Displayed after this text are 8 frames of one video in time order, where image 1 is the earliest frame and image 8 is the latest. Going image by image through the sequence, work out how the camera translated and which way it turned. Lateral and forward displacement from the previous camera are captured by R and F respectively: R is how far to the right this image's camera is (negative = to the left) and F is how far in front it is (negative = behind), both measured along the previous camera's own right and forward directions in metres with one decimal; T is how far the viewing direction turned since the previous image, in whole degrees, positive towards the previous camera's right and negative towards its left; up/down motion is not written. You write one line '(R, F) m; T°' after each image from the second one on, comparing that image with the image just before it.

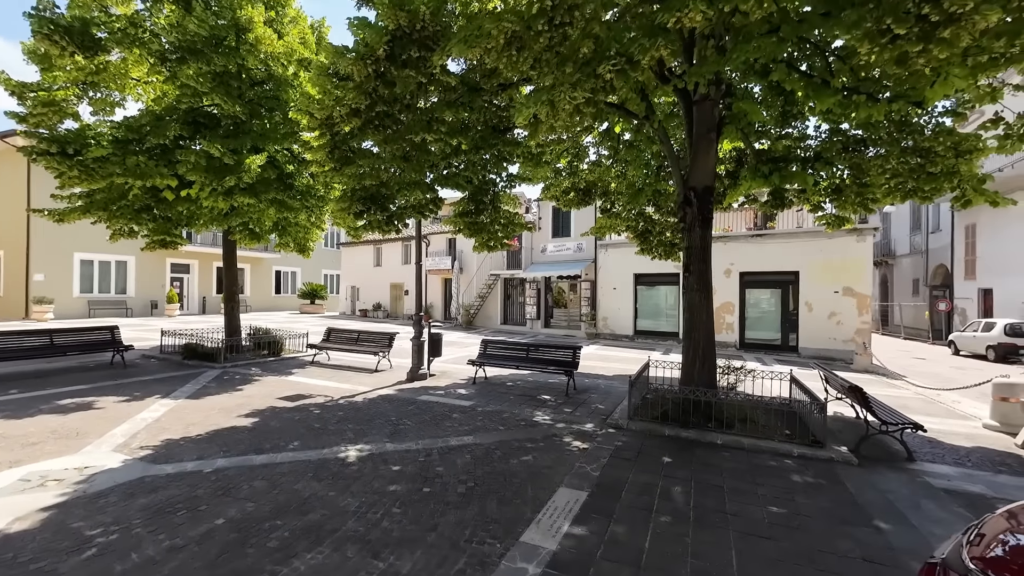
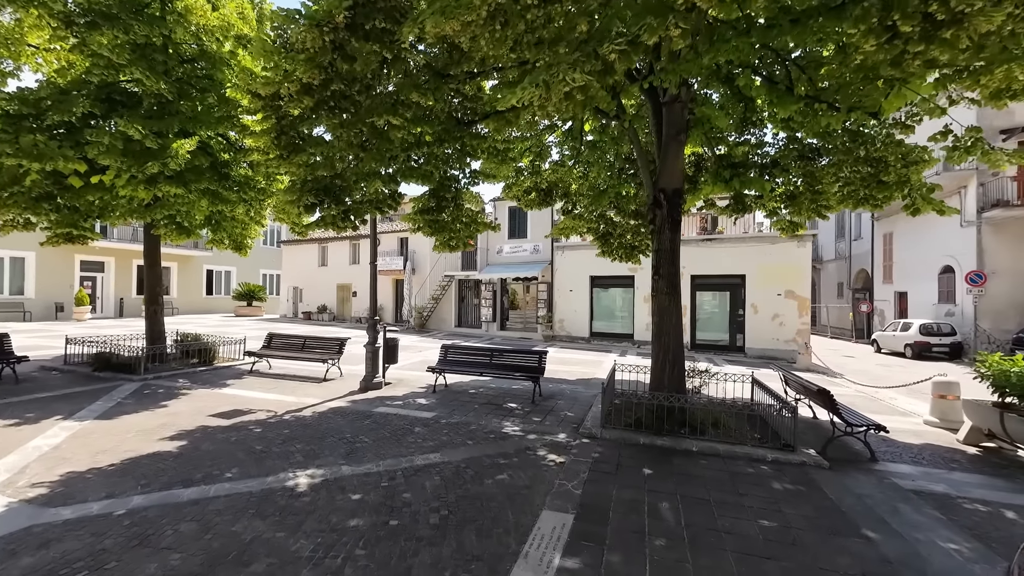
(-0.2, +0.4) m; +7°
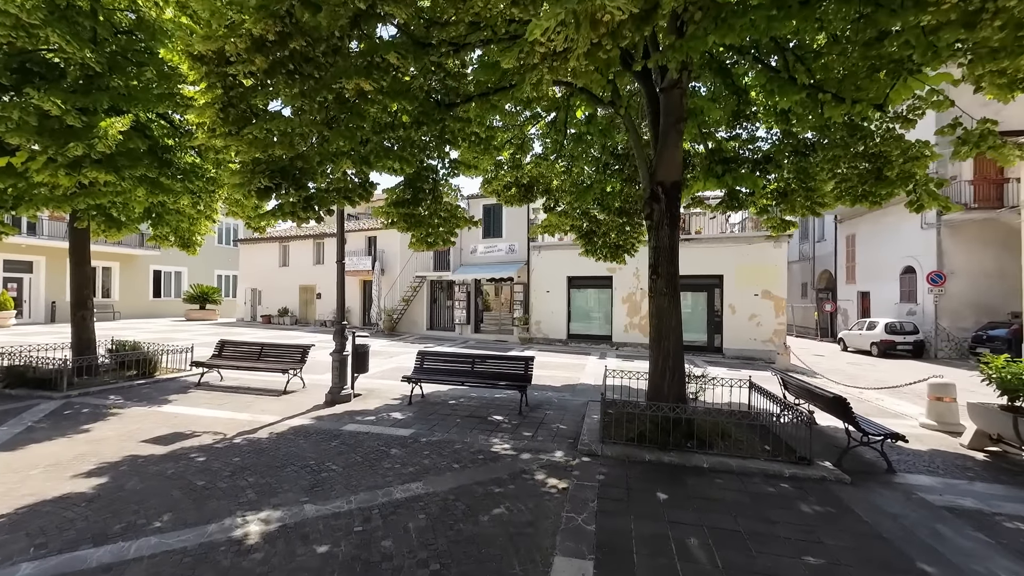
(-0.2, +0.7) m; +4°
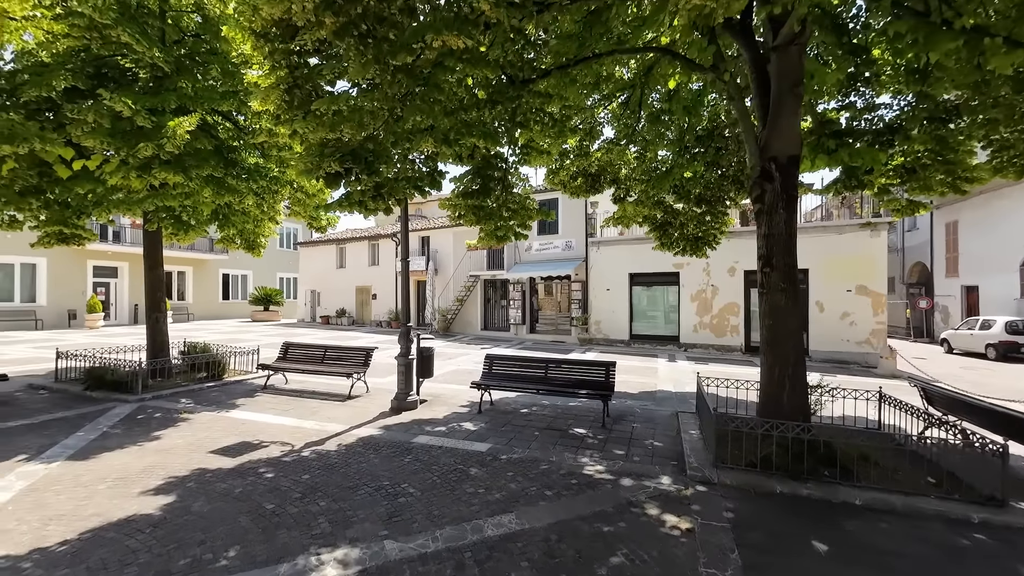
(-0.5, +0.7) m; -6°
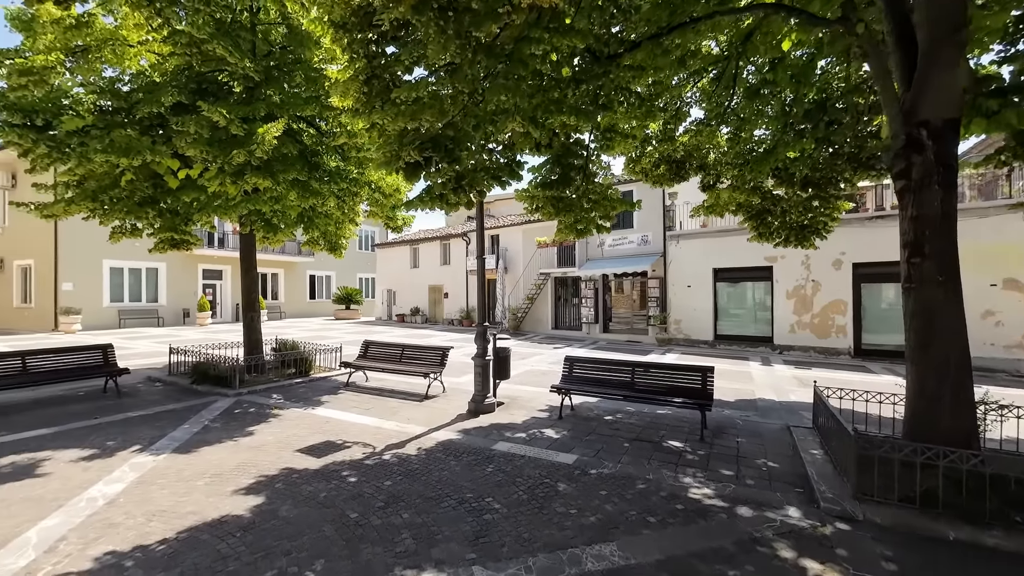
(-0.2, +0.4) m; -9°
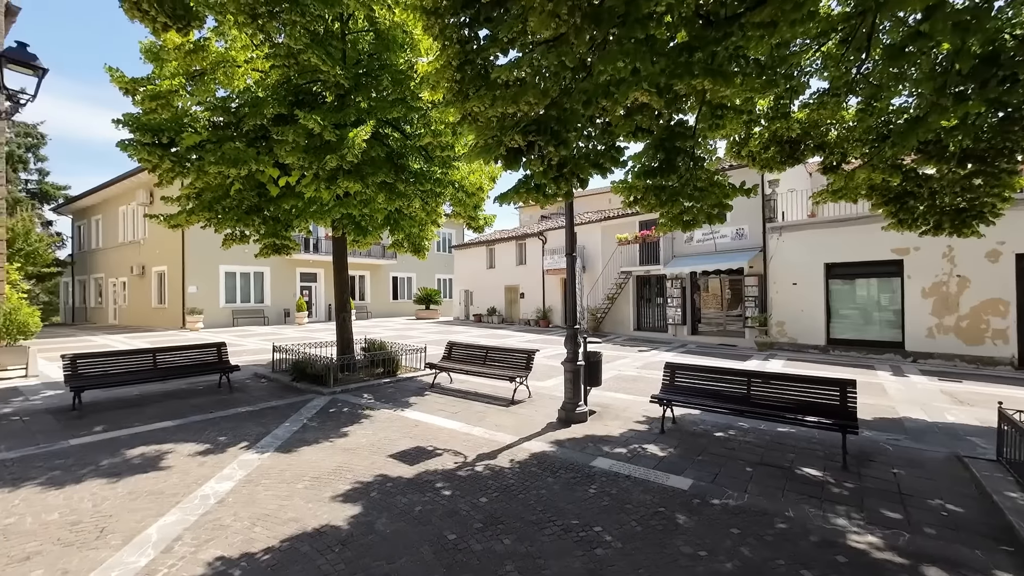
(-0.3, +0.4) m; -9°
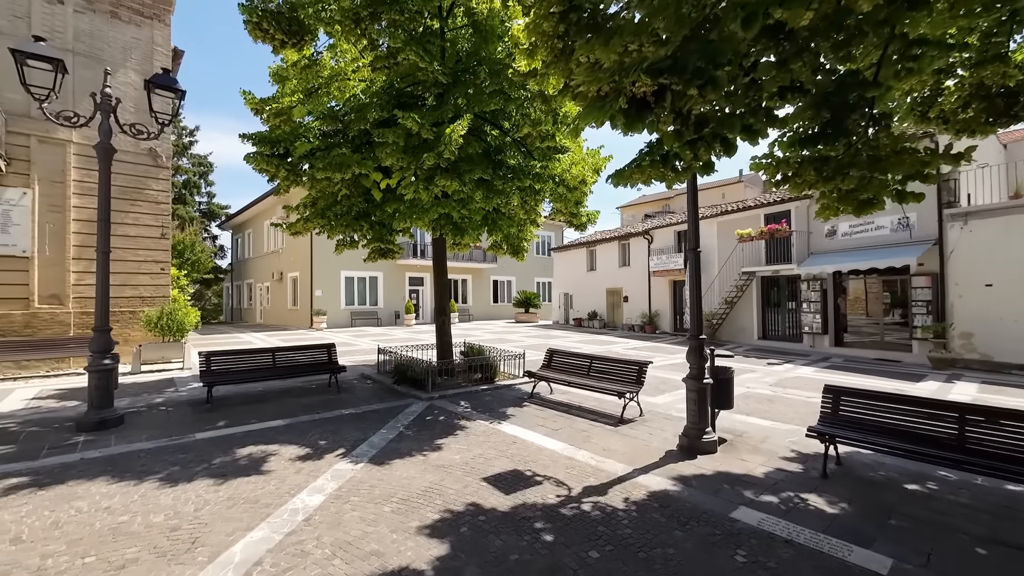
(-0.1, +0.7) m; -13°
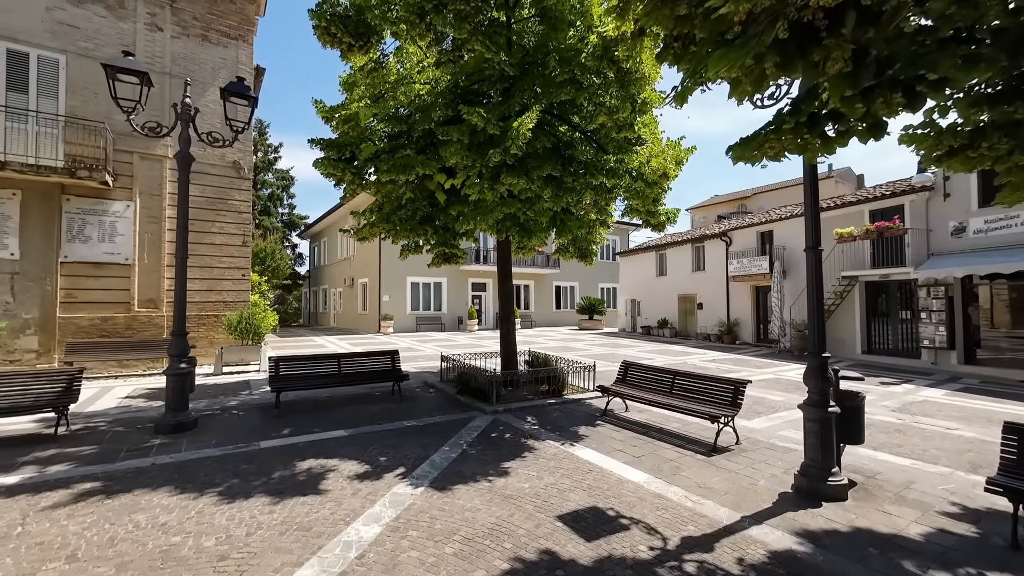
(-0.2, +0.6) m; -8°
